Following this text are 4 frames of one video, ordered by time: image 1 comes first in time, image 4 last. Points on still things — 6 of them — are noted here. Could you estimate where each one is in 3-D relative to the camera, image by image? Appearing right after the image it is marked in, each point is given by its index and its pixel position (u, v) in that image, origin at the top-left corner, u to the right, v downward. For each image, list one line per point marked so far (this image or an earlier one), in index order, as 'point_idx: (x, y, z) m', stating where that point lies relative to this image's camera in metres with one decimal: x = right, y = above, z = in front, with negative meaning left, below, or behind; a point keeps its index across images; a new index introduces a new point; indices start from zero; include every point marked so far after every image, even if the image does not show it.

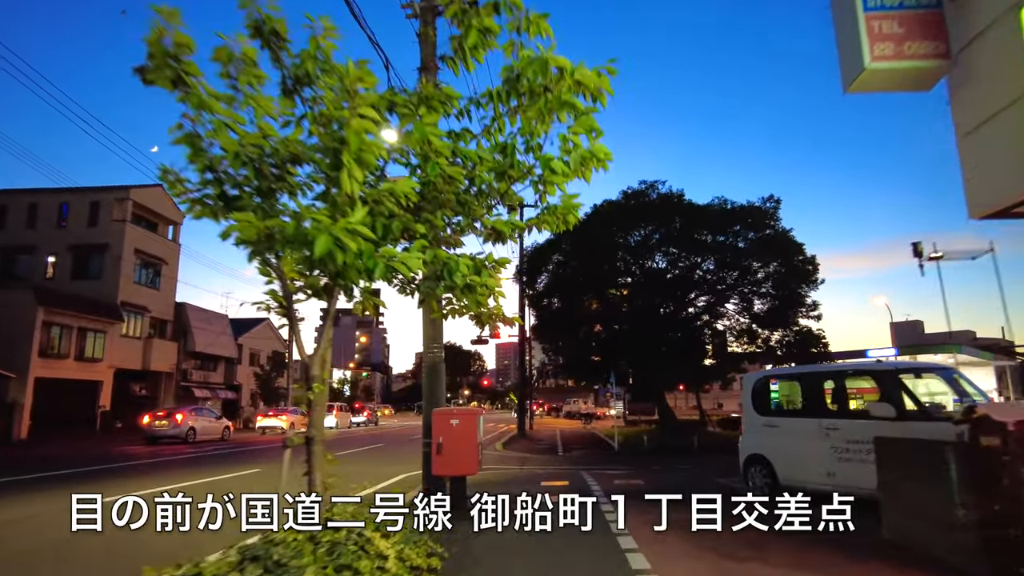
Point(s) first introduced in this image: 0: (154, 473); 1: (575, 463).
0: (-9.5, -4.9, +17.3) m
1: (+1.8, -5.2, +19.5) m
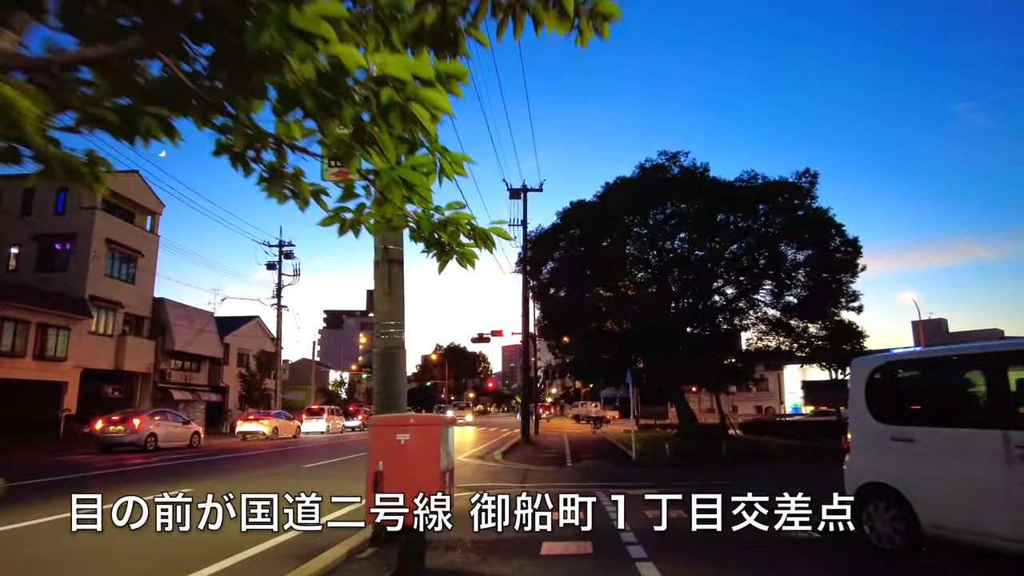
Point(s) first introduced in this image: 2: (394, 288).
0: (-9.5, -4.5, +14.7) m
1: (+1.8, -4.8, +16.8) m
2: (-1.1, 0.0, +6.1) m
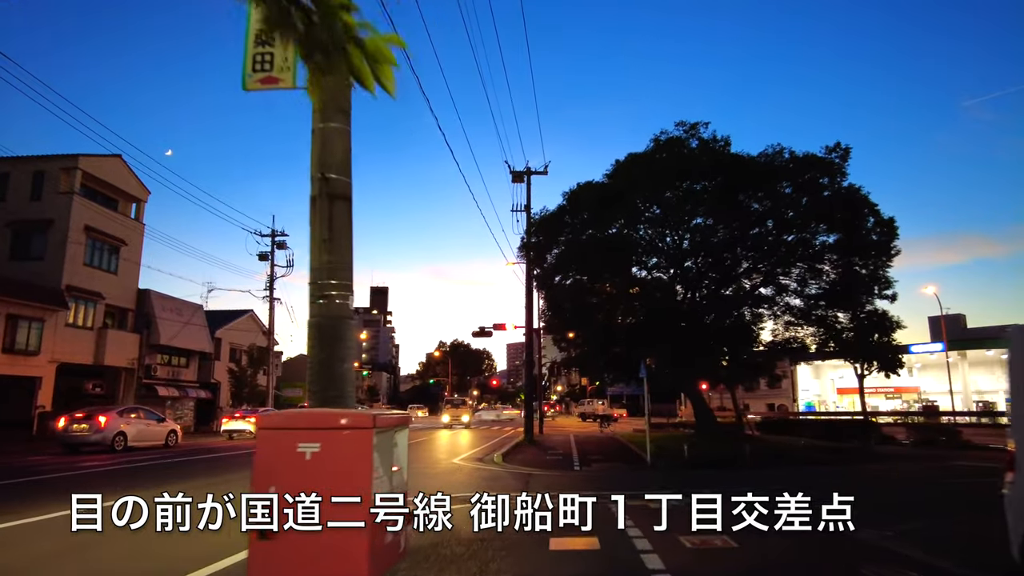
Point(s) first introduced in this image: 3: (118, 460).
0: (-9.5, -4.1, +13.1) m
1: (+1.8, -4.4, +15.1) m
2: (-1.2, +0.4, +4.4) m
3: (-10.6, -4.6, +17.5) m
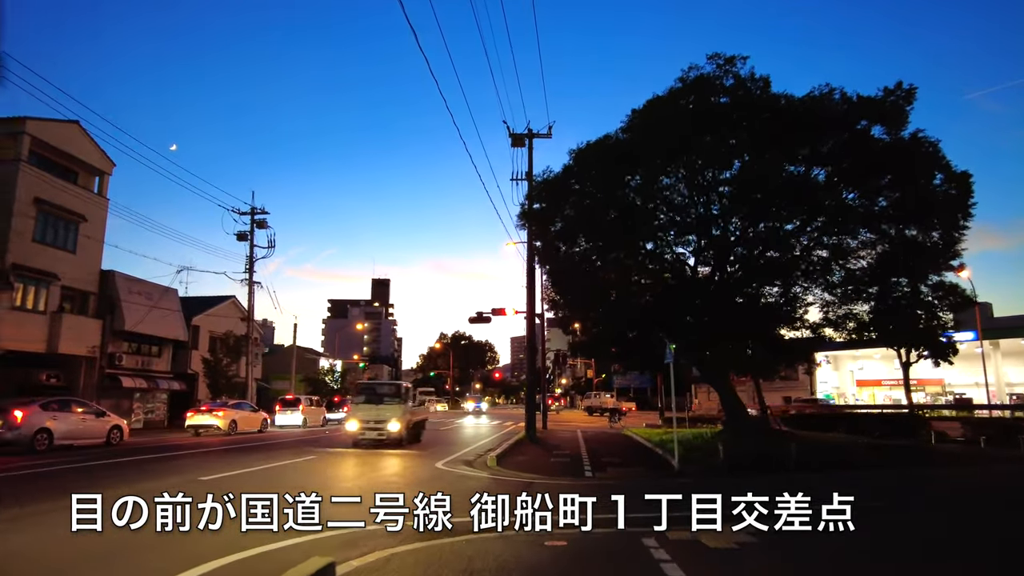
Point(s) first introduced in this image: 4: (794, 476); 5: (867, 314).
0: (-9.6, -3.4, +10.2) m
1: (+1.8, -3.7, +12.1) m
2: (-1.3, +1.0, +1.4) m
3: (-10.6, -3.9, +14.7) m
4: (+6.2, -4.0, +13.8) m
5: (+10.0, -0.8, +18.5) m
